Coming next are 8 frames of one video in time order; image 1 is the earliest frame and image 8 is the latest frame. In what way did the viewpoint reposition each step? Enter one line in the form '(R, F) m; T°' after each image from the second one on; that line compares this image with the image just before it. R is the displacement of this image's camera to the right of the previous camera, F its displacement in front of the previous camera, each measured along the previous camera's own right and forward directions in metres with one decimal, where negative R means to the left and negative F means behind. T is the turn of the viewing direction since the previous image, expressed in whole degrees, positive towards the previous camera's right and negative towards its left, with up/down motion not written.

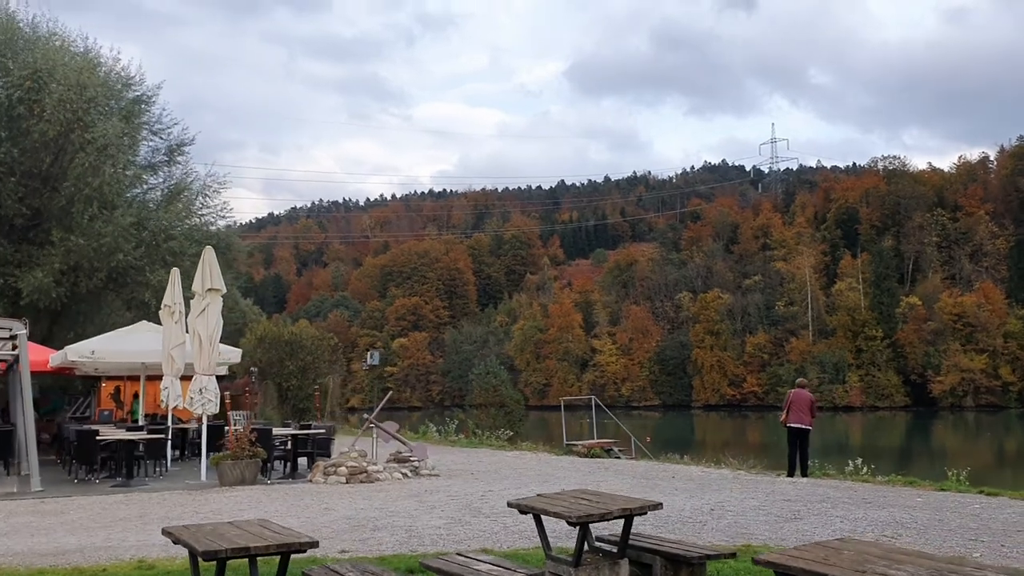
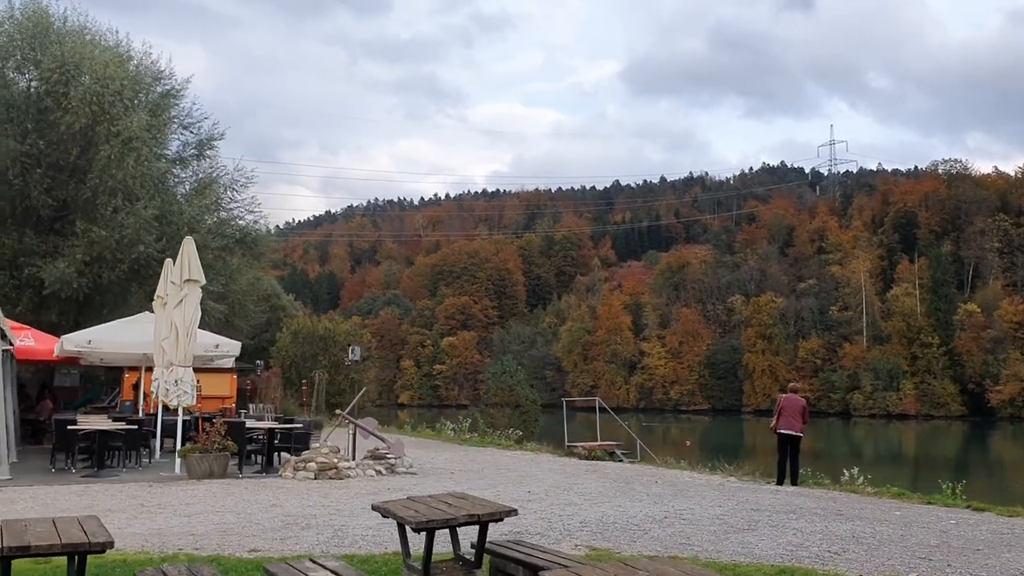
(+0.8, +0.3) m; -3°
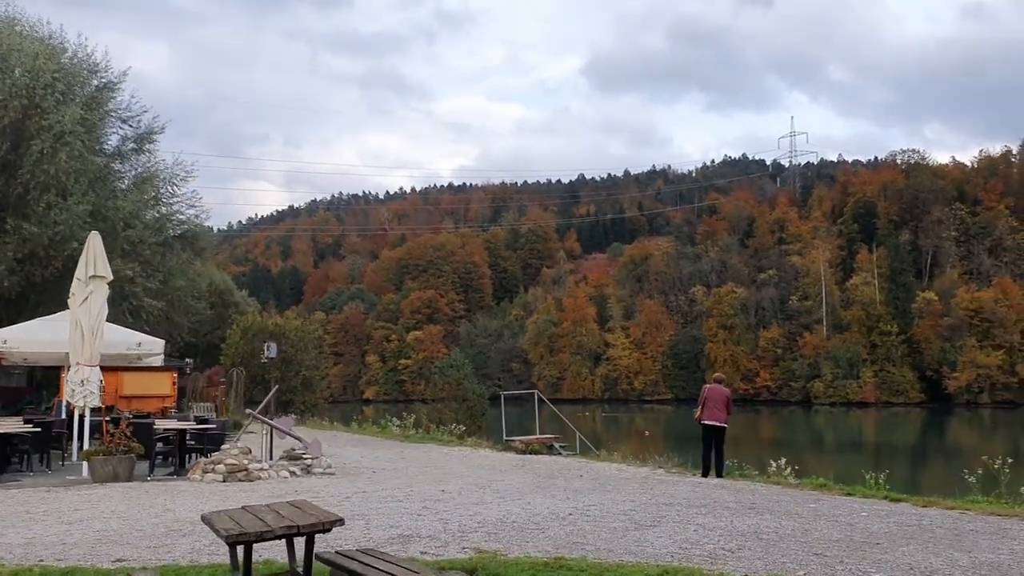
(+0.5, +0.3) m; +2°
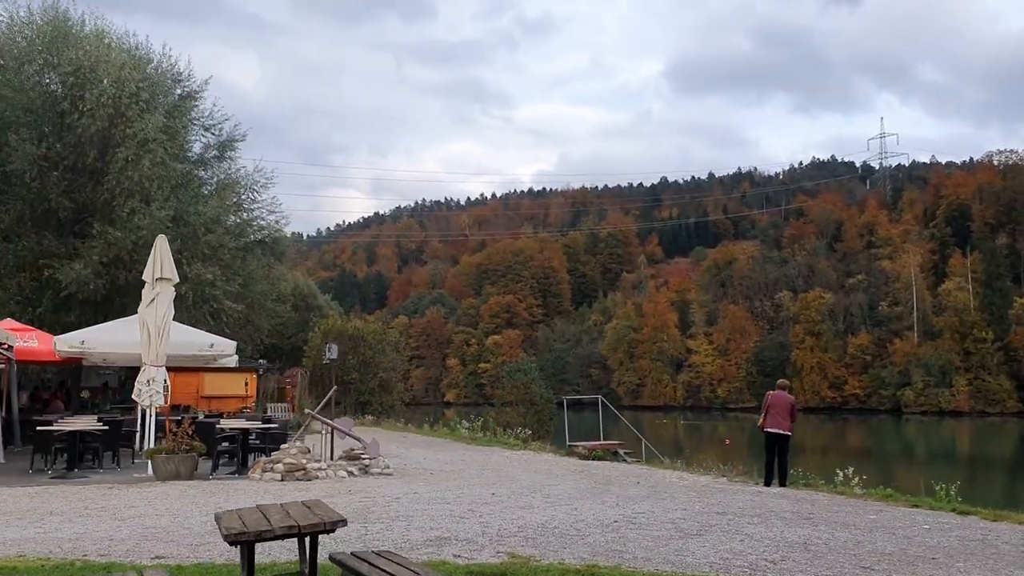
(+0.3, +0.1) m; -5°
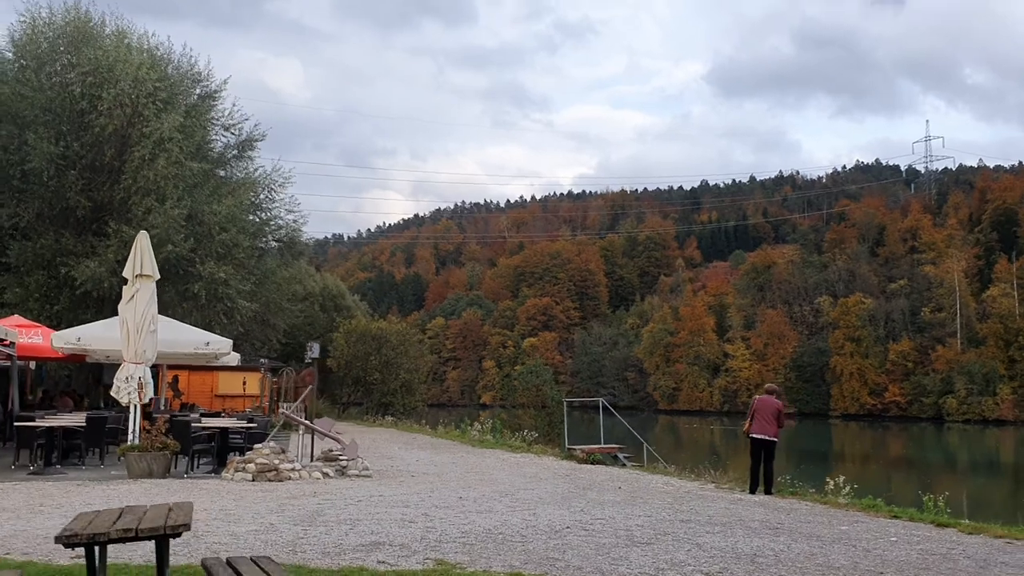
(+0.6, +0.2) m; -2°
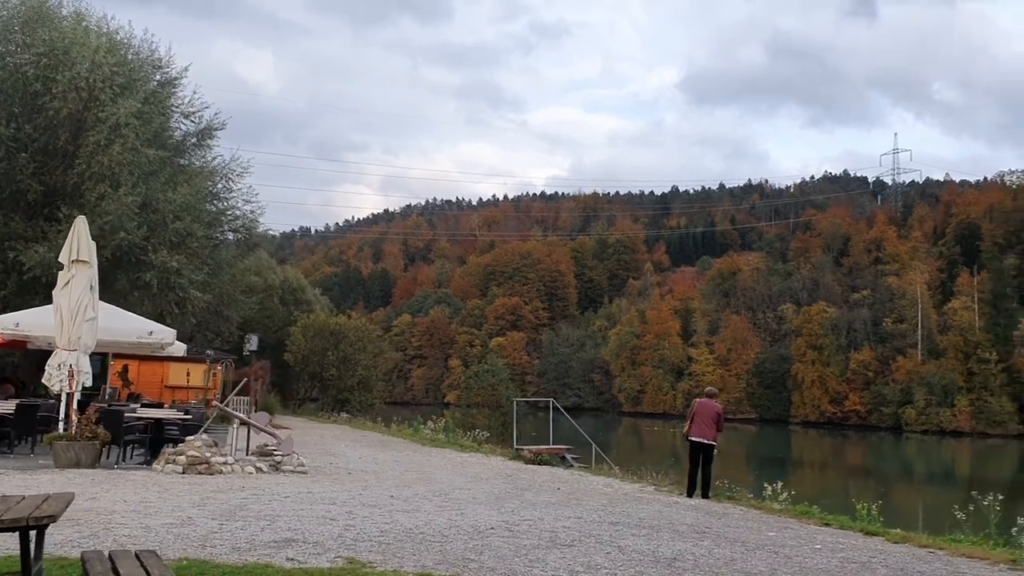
(+0.3, +0.1) m; +2°
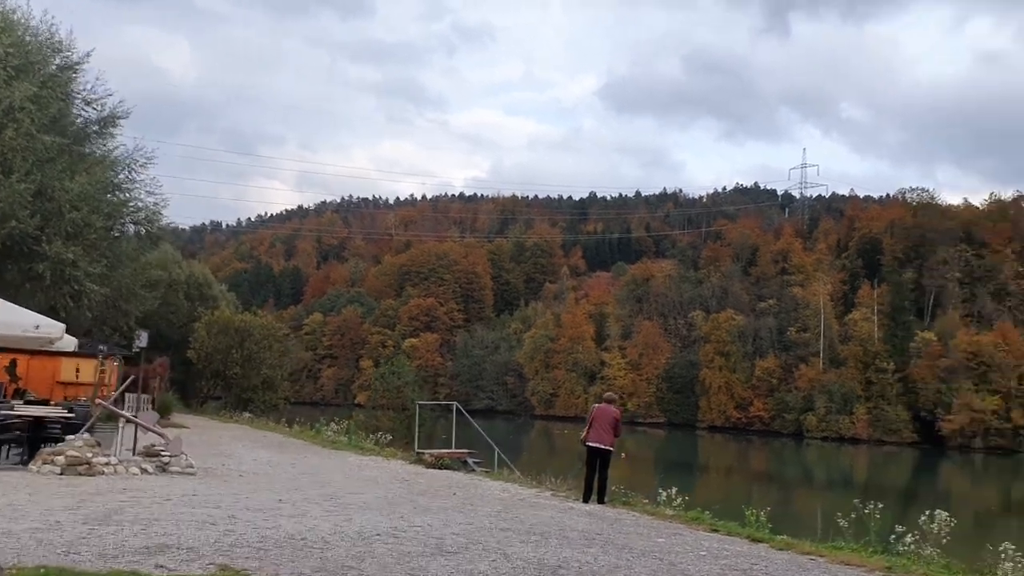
(+0.2, +0.1) m; +5°
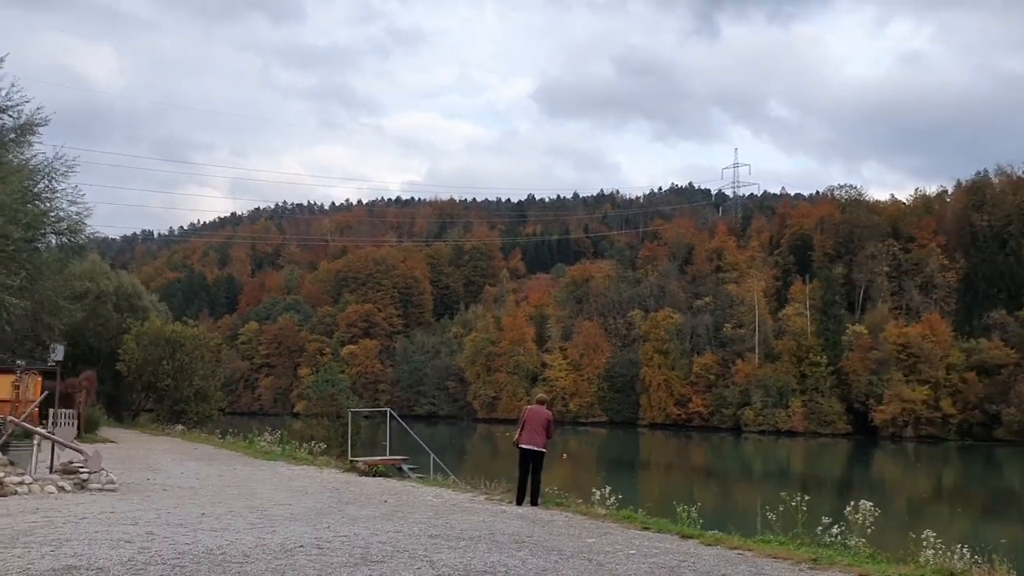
(+0.1, +0.1) m; +4°
